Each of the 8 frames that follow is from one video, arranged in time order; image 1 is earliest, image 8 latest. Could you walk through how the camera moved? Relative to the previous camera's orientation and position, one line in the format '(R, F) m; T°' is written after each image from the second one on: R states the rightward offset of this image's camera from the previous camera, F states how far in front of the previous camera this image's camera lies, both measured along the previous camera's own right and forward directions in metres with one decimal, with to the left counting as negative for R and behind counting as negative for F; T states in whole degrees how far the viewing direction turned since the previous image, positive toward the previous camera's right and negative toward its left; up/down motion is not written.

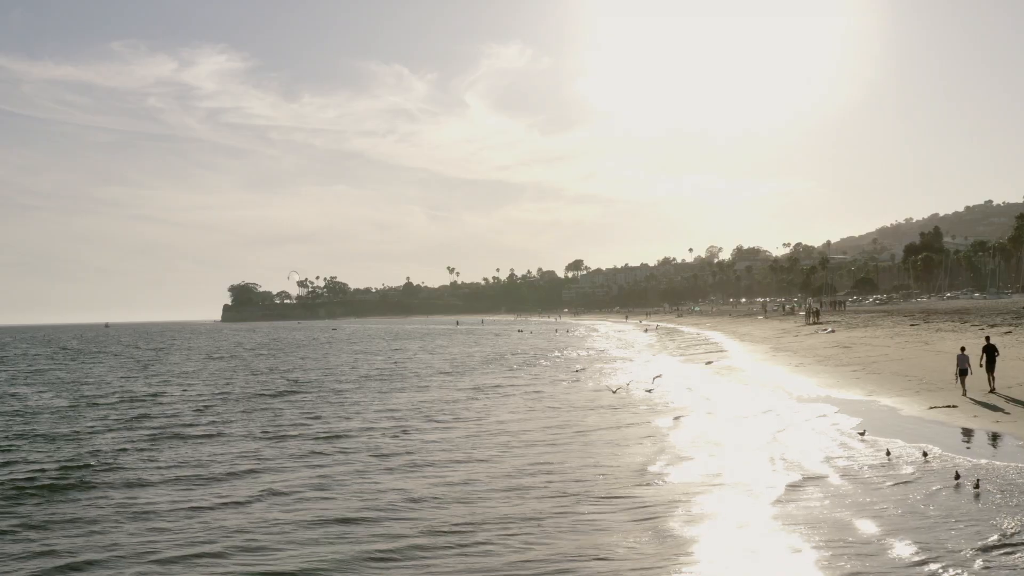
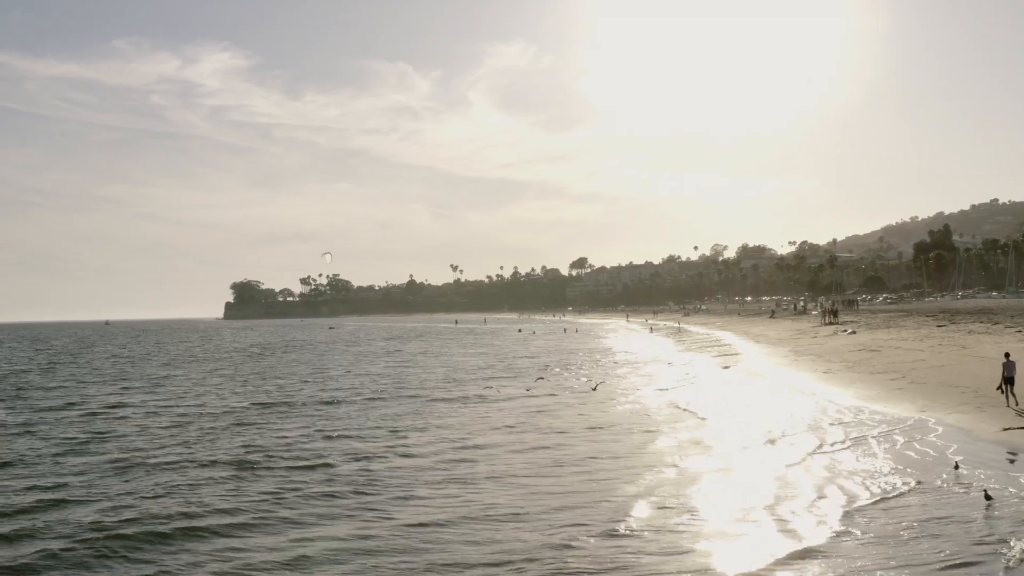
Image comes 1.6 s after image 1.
(-0.1, +2.3) m; 0°
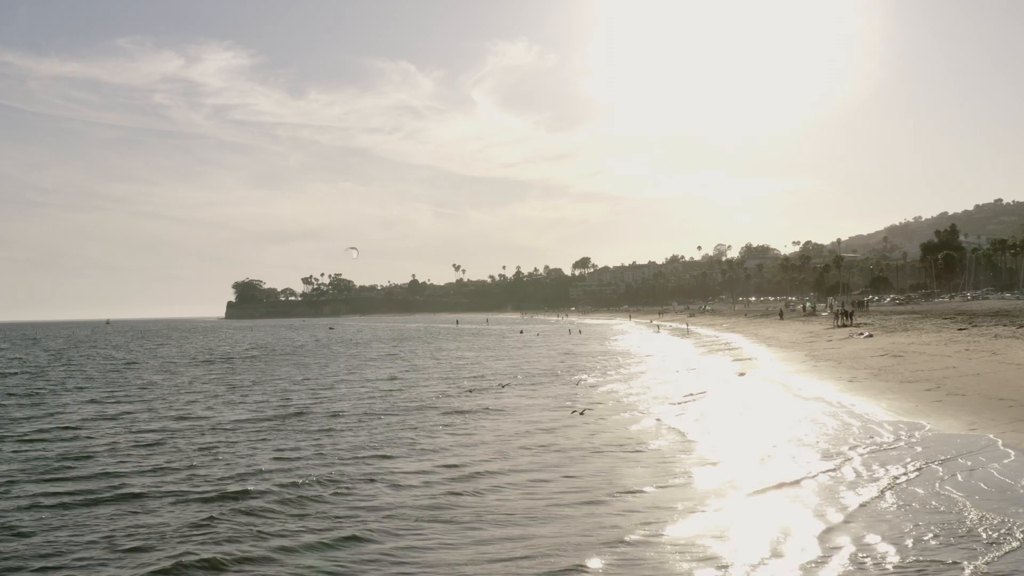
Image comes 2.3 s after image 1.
(-0.1, +1.6) m; 0°
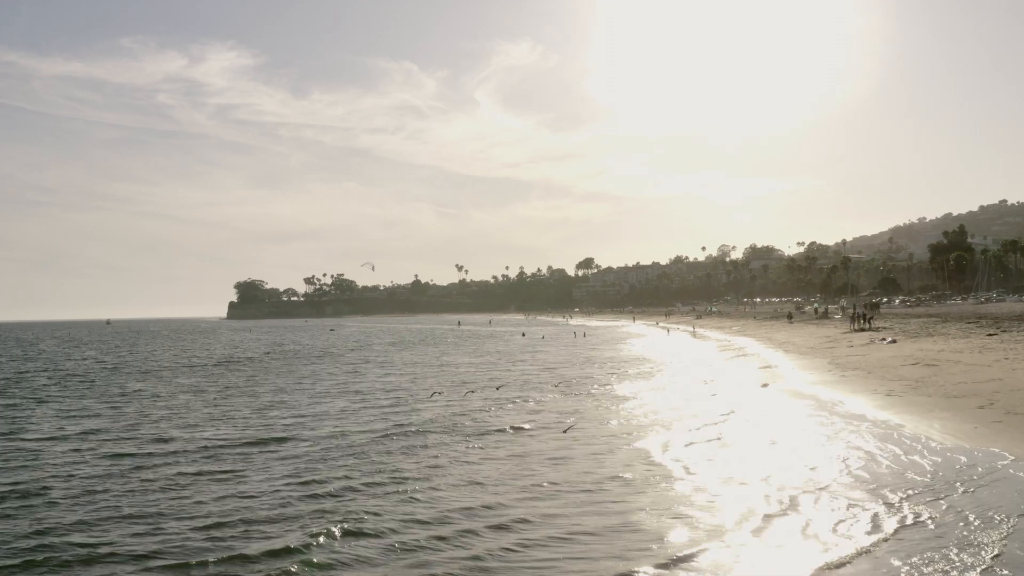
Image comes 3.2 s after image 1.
(-0.2, +2.1) m; 0°
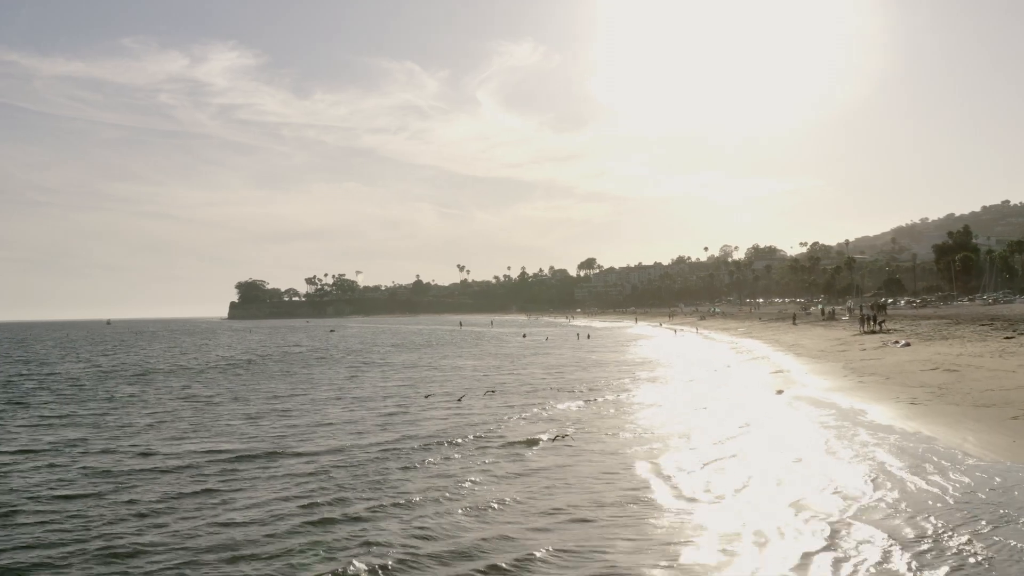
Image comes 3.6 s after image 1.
(-0.1, +1.1) m; 0°
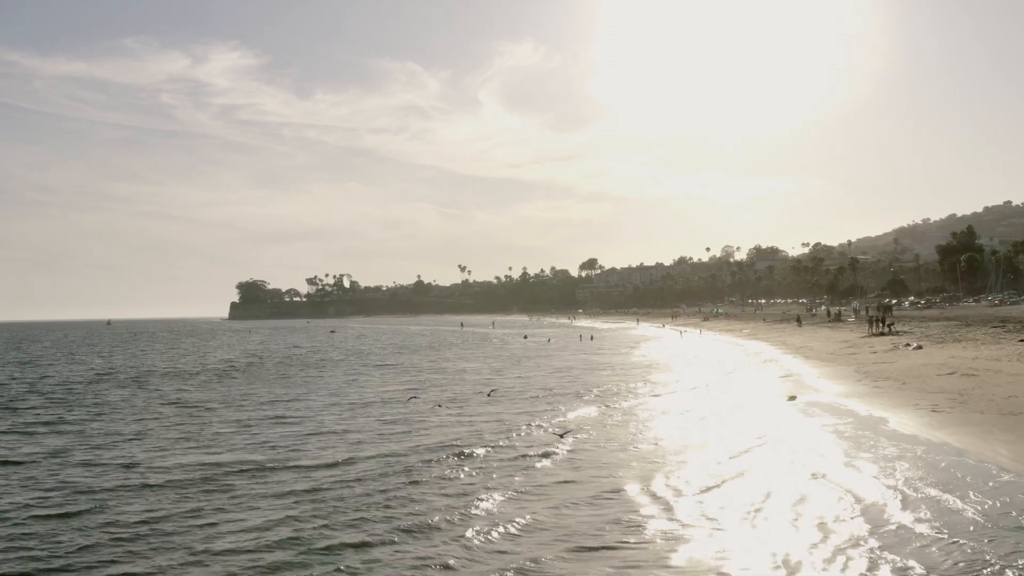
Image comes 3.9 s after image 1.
(-0.1, +0.9) m; 0°
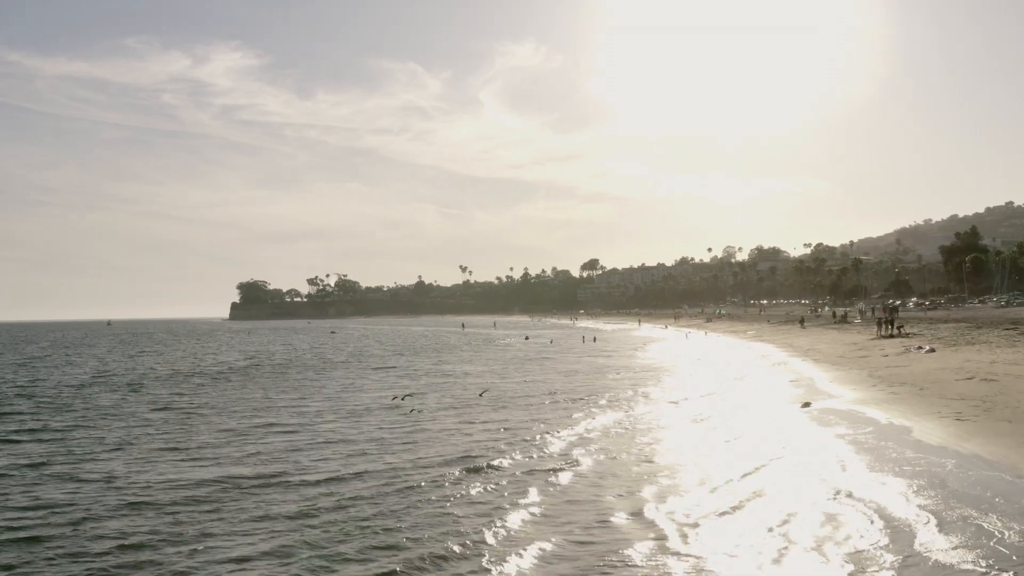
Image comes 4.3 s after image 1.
(-0.1, +0.9) m; 0°
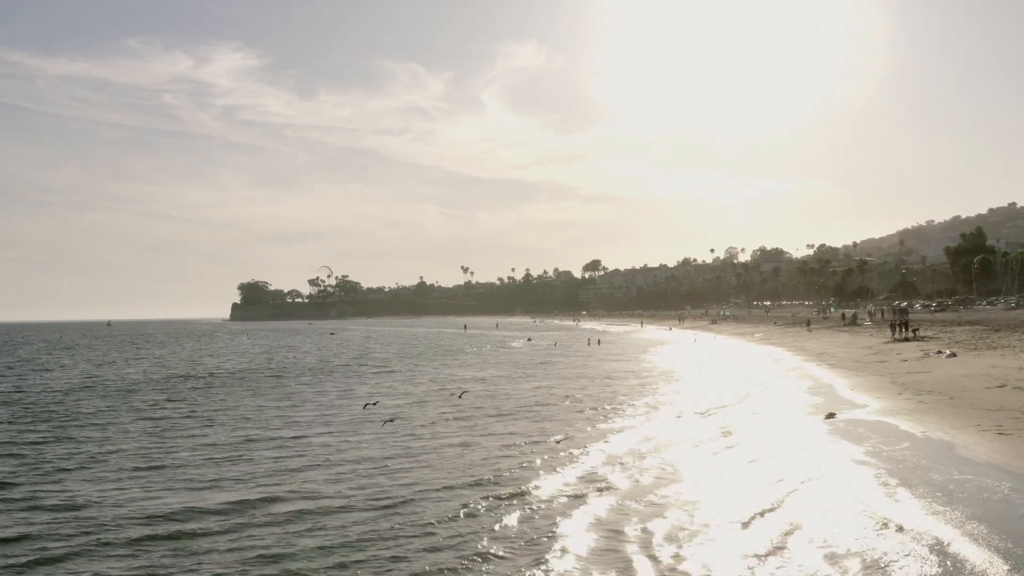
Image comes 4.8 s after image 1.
(-0.2, +1.5) m; 0°
